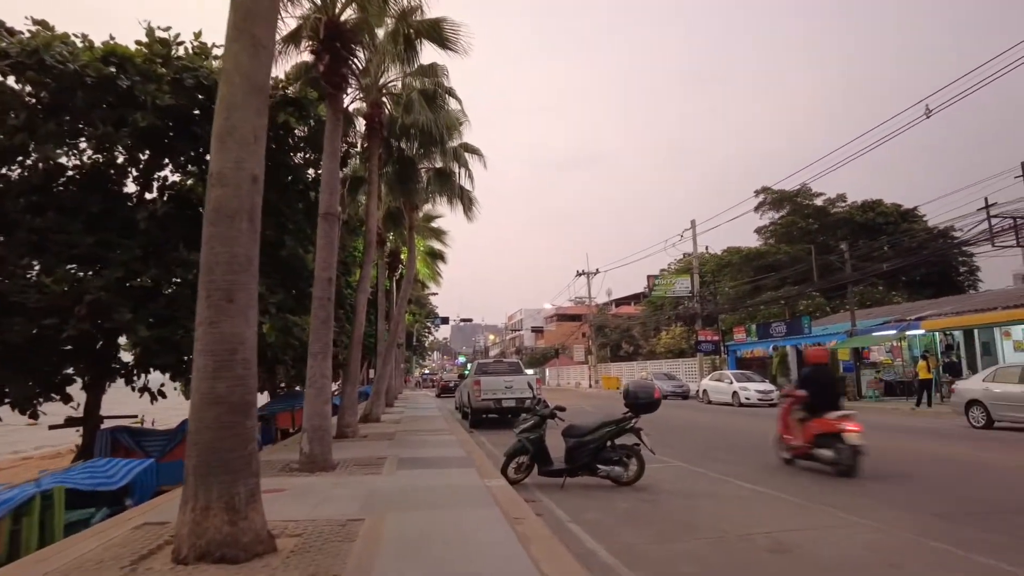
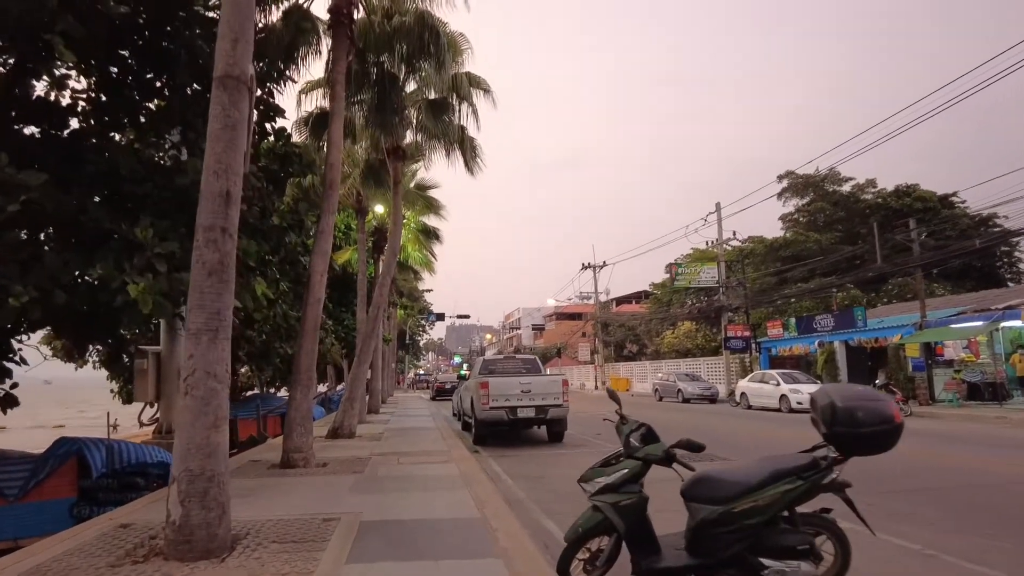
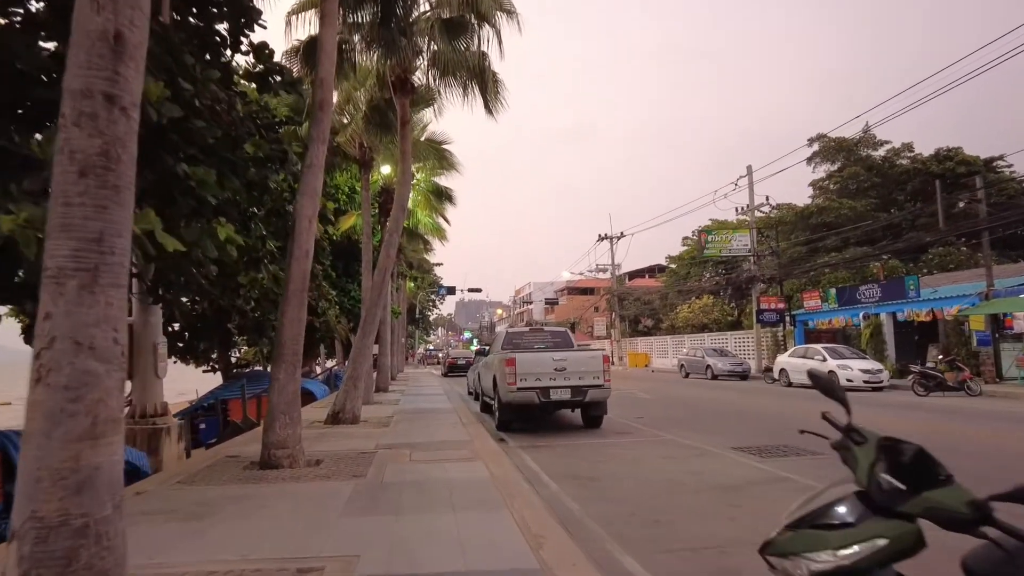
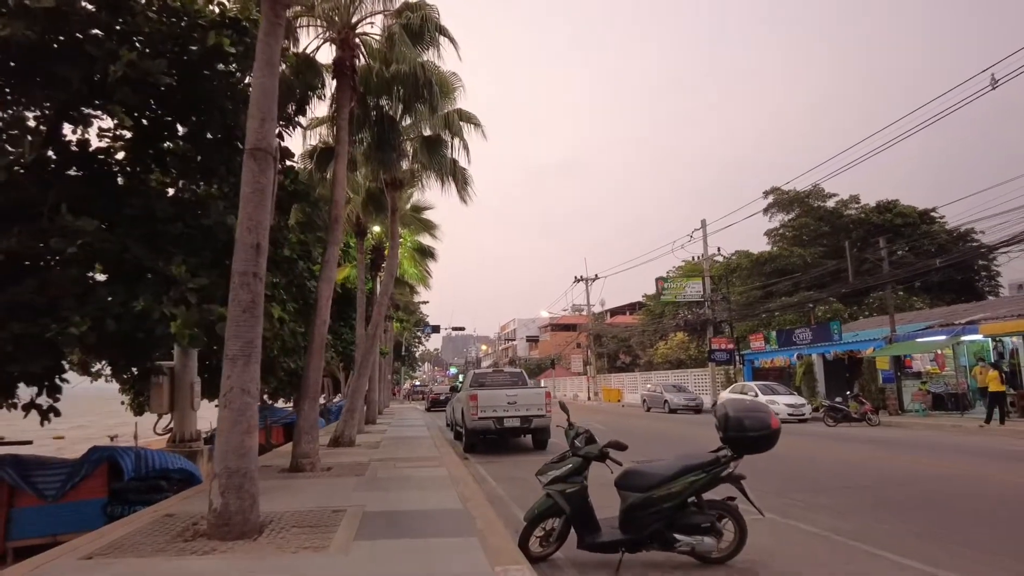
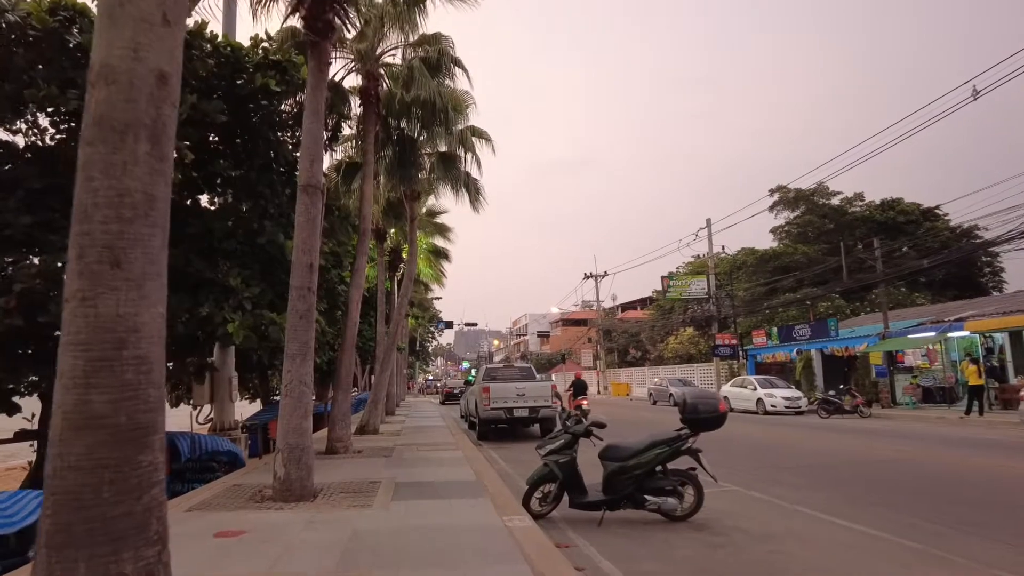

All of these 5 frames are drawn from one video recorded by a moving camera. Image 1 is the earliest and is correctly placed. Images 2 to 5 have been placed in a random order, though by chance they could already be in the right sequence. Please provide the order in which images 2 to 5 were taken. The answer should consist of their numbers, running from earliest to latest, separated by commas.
5, 4, 2, 3
